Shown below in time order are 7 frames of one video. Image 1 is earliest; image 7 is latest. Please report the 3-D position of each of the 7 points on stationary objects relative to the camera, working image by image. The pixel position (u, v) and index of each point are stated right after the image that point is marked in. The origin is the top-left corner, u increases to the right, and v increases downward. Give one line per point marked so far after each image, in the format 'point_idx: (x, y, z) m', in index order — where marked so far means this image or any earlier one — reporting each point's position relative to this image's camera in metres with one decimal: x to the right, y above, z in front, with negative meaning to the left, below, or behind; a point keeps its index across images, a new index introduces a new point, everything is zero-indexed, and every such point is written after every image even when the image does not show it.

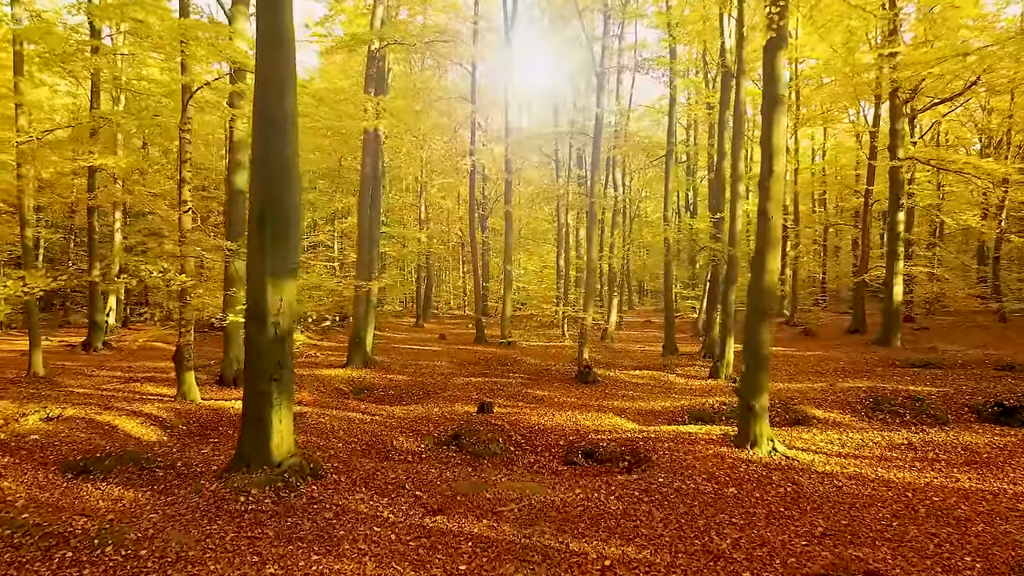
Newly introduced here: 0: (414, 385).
0: (-2.1, -2.1, +11.4) m
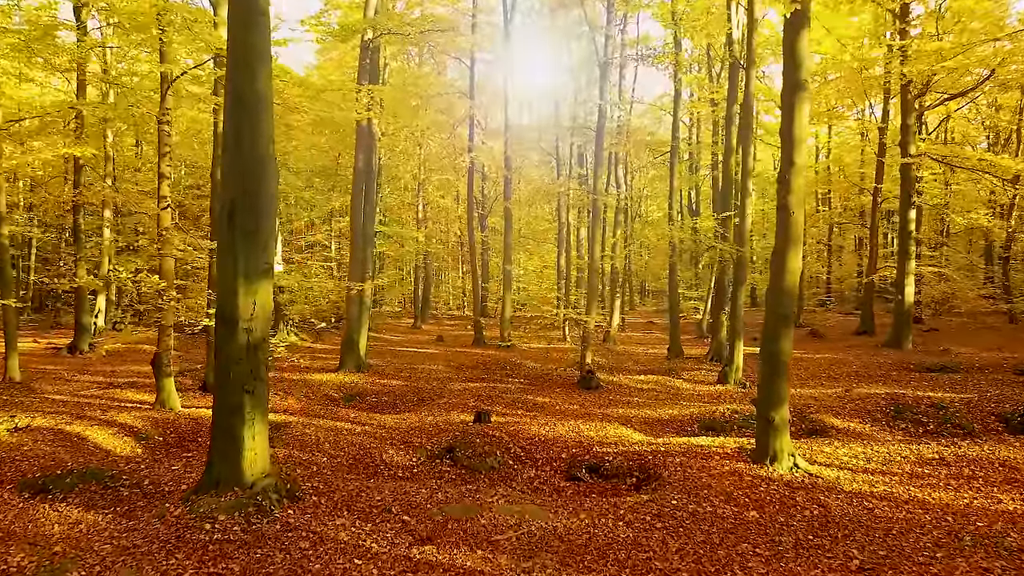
0: (-2.1, -2.1, +10.8) m
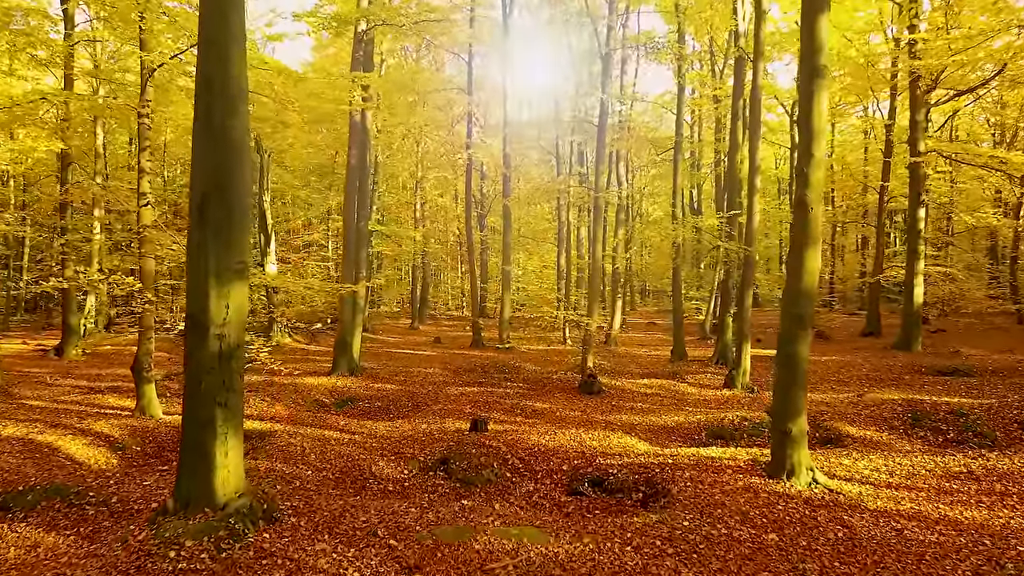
0: (-2.1, -2.1, +10.4) m
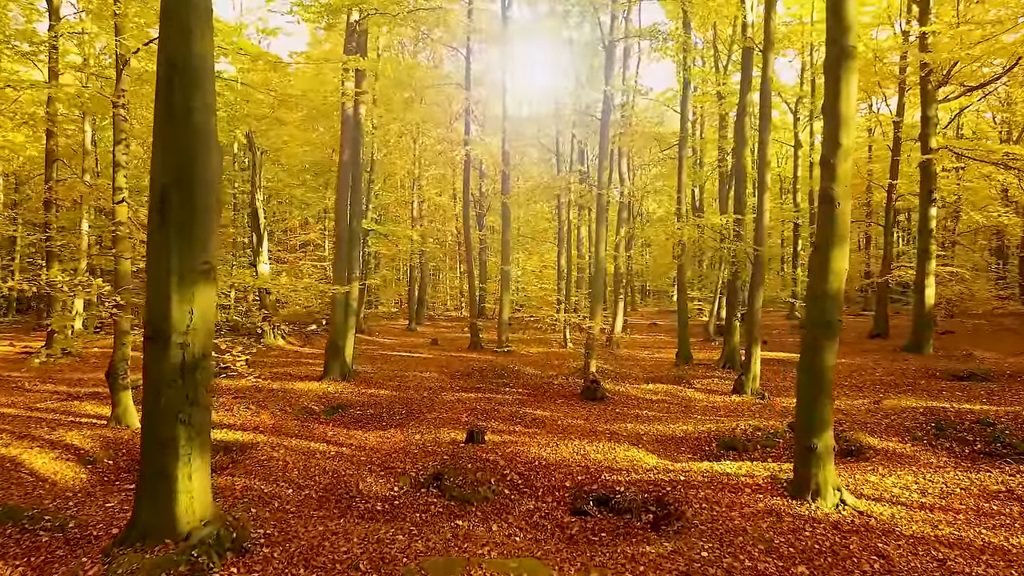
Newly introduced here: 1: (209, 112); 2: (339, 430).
0: (-2.2, -2.1, +9.9) m
1: (-2.4, +1.4, +4.2) m
2: (-2.6, -2.2, +8.1) m
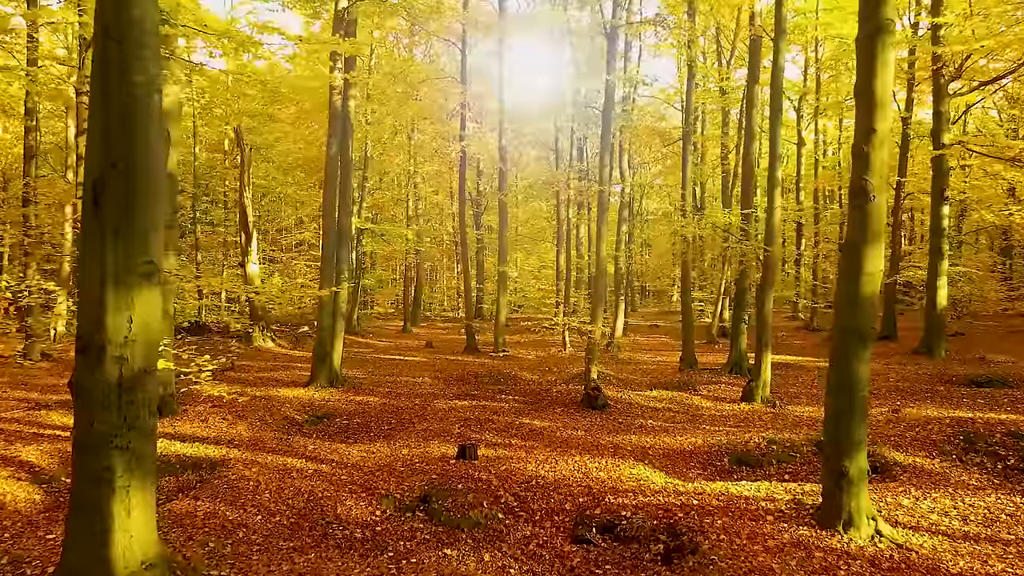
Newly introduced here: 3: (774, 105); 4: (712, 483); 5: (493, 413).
0: (-2.2, -2.2, +9.4) m
1: (-2.4, +1.4, +3.6) m
2: (-2.7, -2.2, +7.6) m
3: (+5.5, +3.8, +11.1) m
4: (+2.2, -2.2, +5.9) m
5: (-0.3, -2.1, +9.1) m
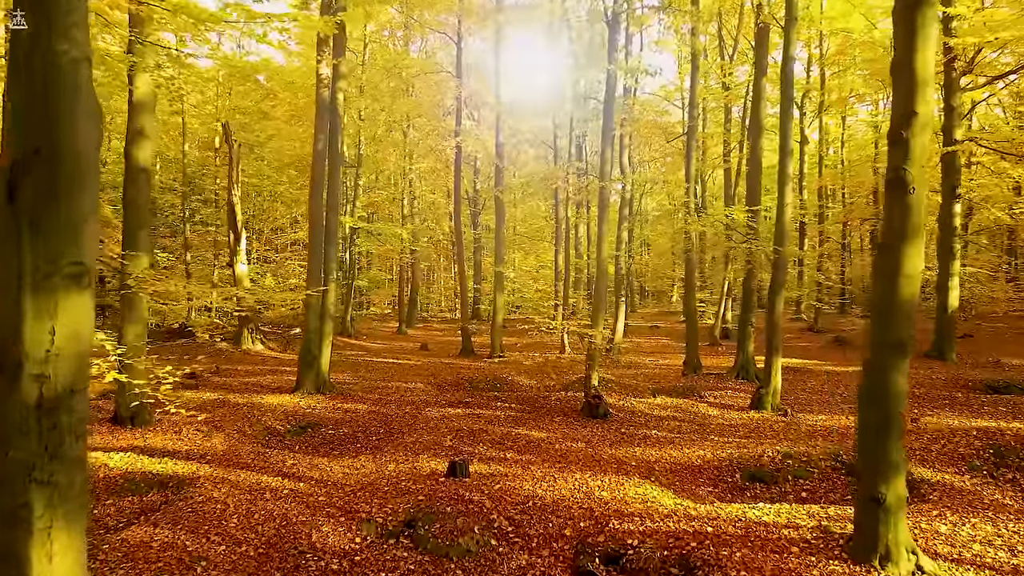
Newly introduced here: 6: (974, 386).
0: (-2.3, -2.2, +8.8) m
1: (-2.5, +1.3, +3.1) m
2: (-2.8, -2.2, +7.0) m
3: (+5.4, +3.8, +10.5) m
4: (+2.1, -2.2, +5.4) m
5: (-0.4, -2.2, +8.5) m
6: (+9.5, -2.0, +10.9) m
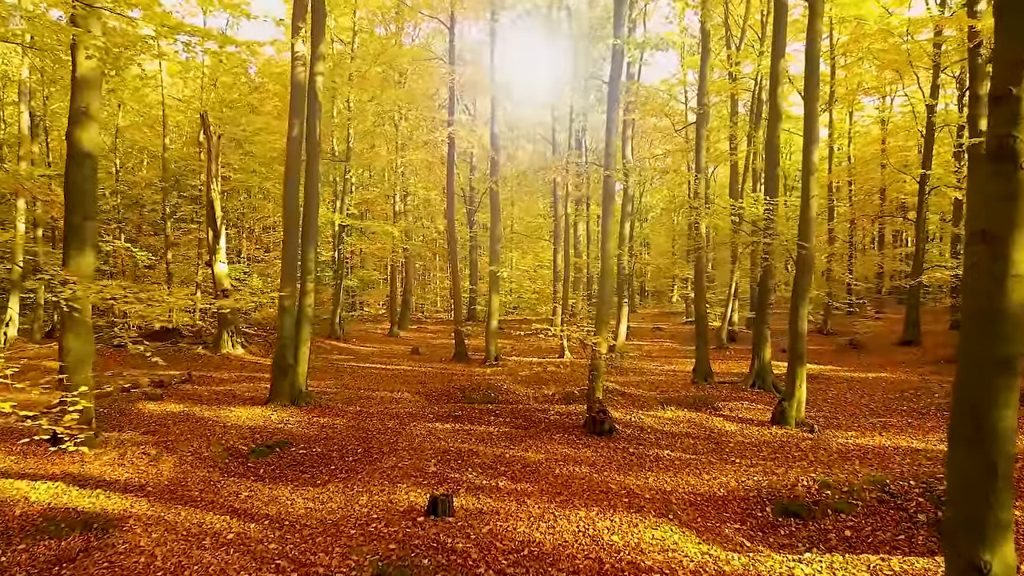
0: (-2.4, -2.2, +7.8) m
1: (-2.5, +1.3, +2.1) m
2: (-2.8, -2.2, +6.1) m
3: (+5.3, +3.7, +9.6) m
4: (+2.1, -2.2, +4.4) m
5: (-0.5, -2.2, +7.6) m
6: (+9.4, -2.0, +10.0) m
